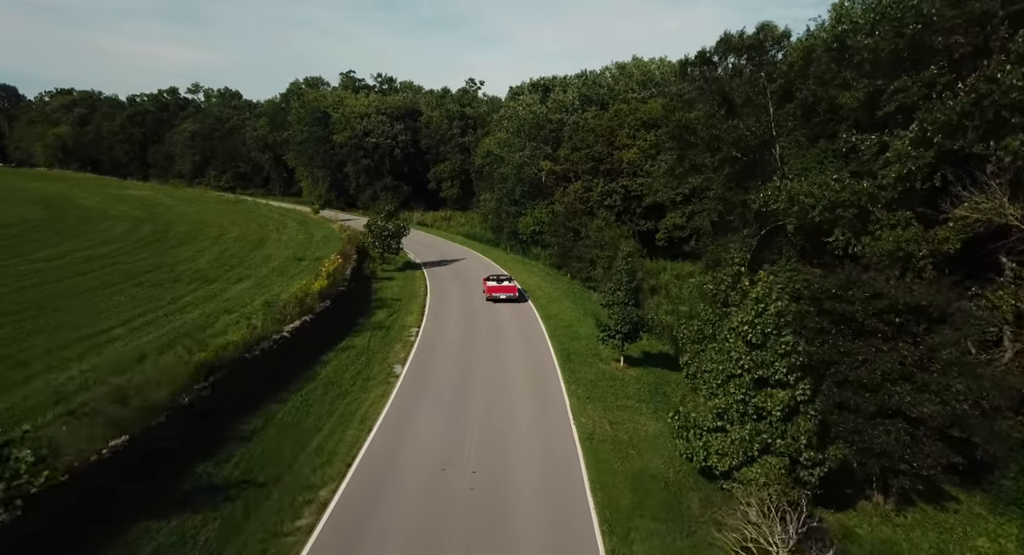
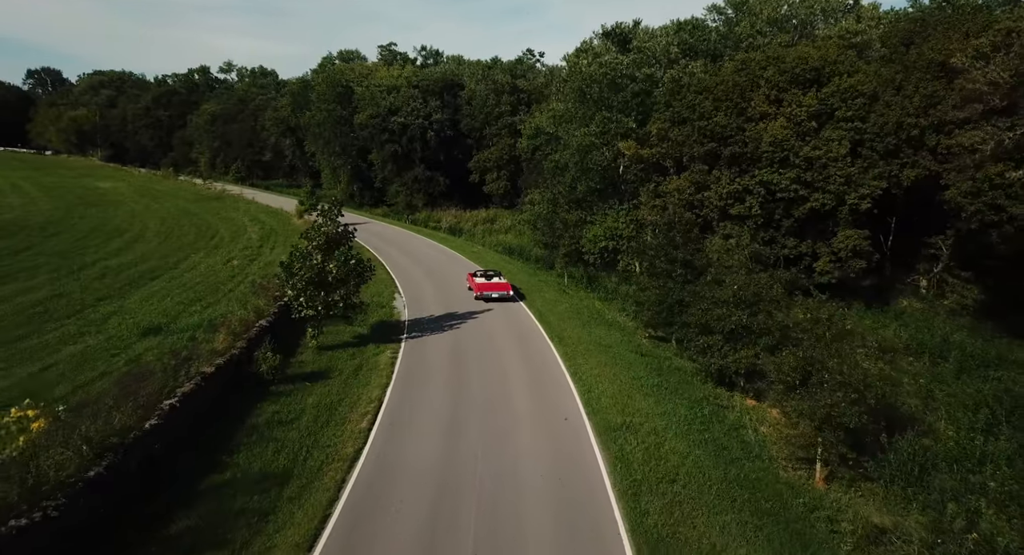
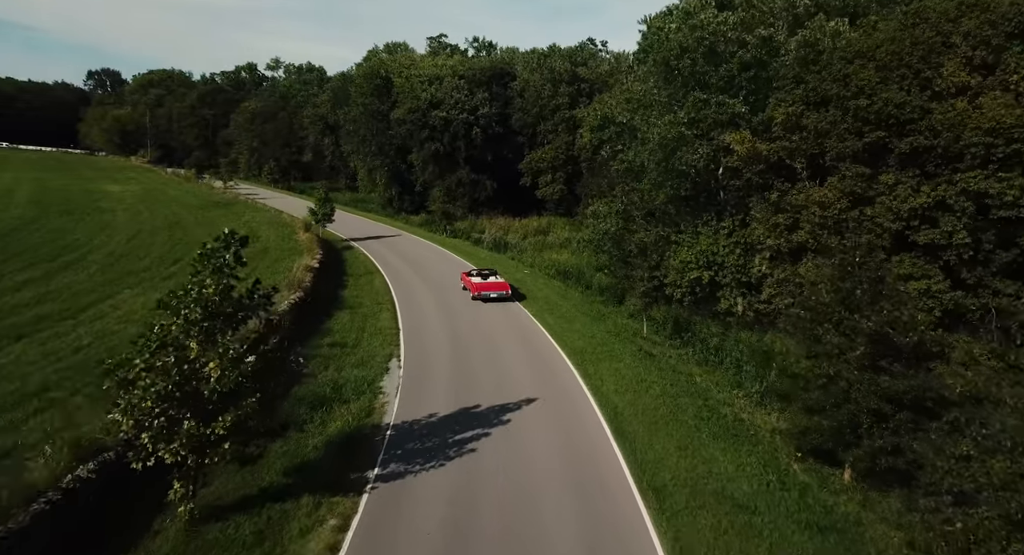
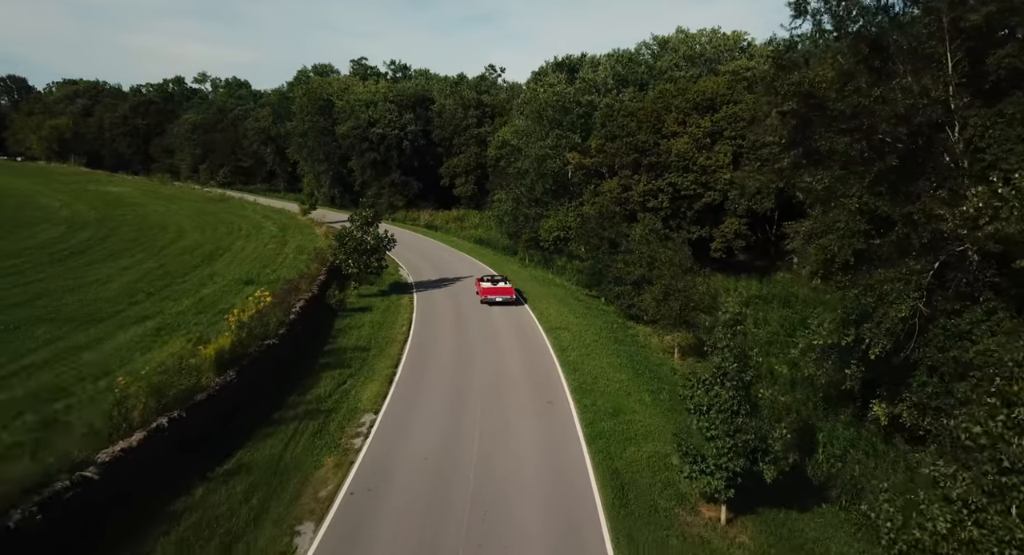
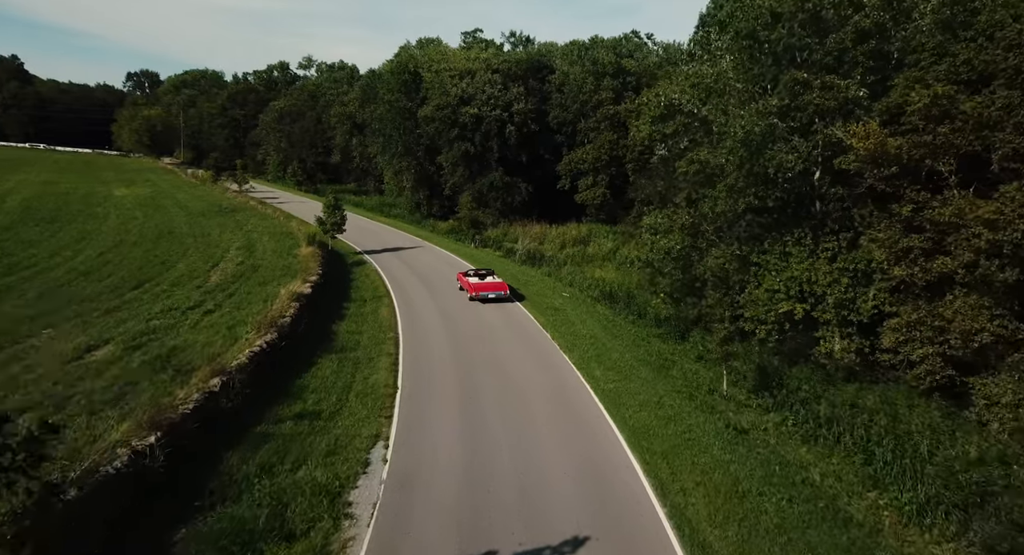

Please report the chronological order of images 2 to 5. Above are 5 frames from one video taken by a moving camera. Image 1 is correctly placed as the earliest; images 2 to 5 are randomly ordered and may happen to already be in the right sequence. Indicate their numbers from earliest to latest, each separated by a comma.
4, 2, 3, 5
